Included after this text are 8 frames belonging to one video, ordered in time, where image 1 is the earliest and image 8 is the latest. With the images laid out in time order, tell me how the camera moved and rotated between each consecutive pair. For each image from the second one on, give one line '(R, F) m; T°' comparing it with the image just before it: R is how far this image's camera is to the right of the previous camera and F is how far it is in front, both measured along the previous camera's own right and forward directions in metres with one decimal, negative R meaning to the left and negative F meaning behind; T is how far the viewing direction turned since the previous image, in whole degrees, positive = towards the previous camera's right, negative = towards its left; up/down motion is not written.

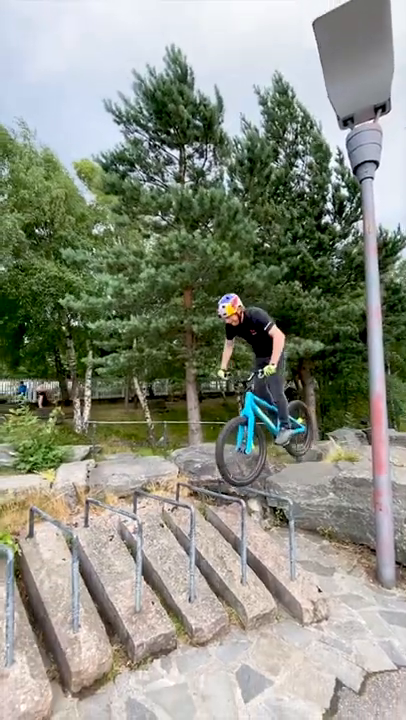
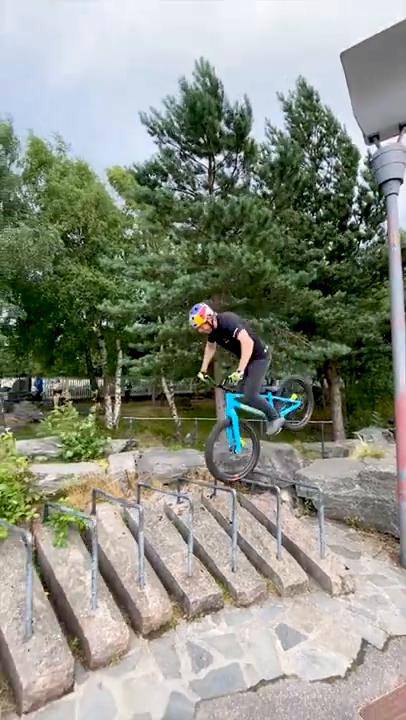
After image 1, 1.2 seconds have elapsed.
(-0.2, -0.4) m; -4°
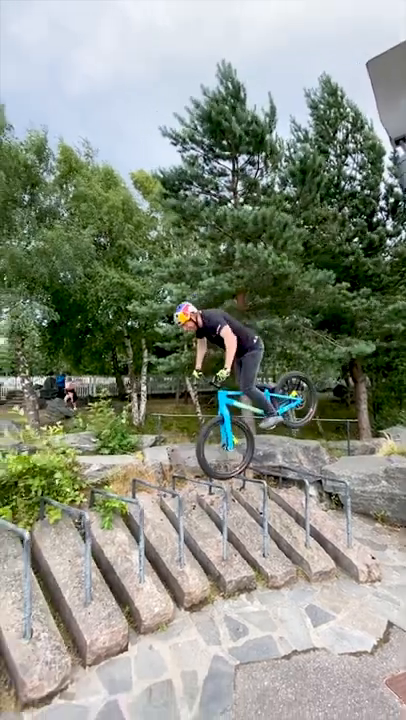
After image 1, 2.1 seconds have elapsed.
(-0.1, -0.3) m; -4°
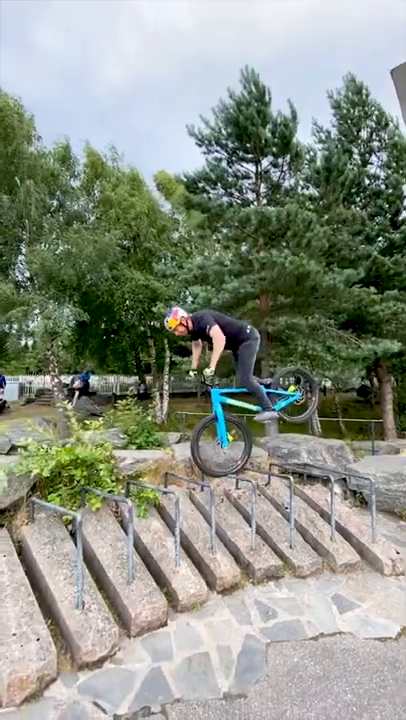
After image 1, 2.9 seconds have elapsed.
(-0.1, -0.2) m; -3°
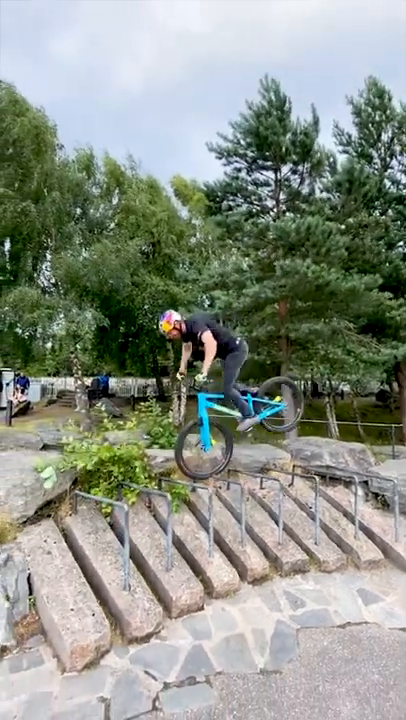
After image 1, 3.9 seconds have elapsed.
(-0.2, -0.3) m; -2°
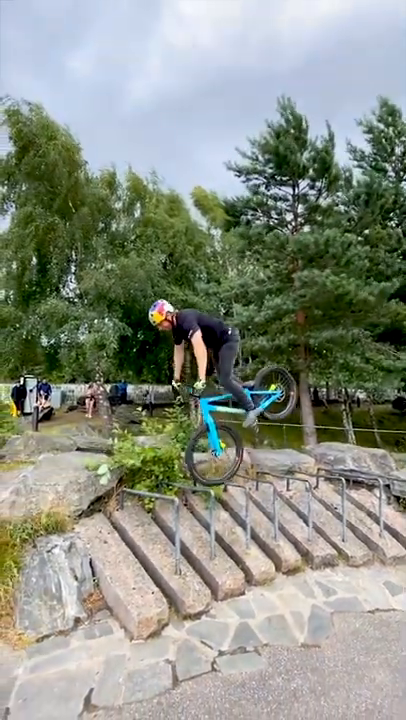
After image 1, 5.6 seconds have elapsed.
(-0.3, -0.4) m; -2°
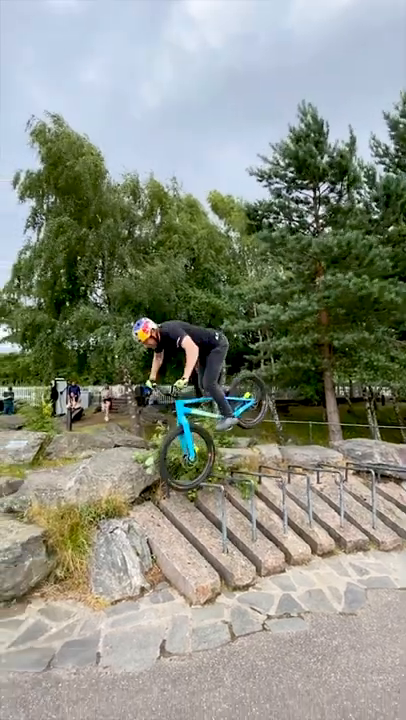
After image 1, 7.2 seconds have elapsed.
(-0.2, -0.4) m; -3°
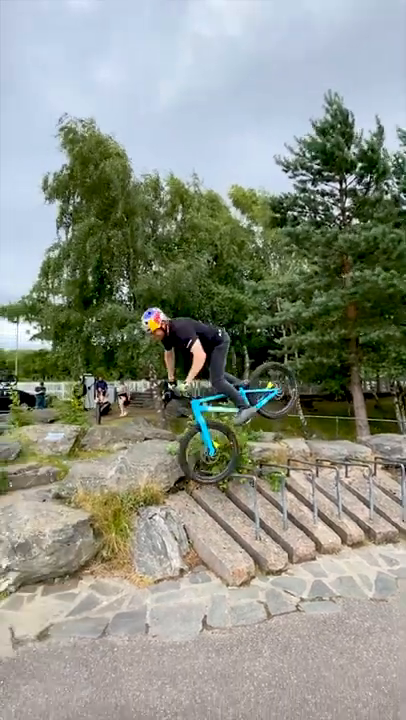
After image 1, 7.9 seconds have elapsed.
(-0.1, -0.2) m; -4°
